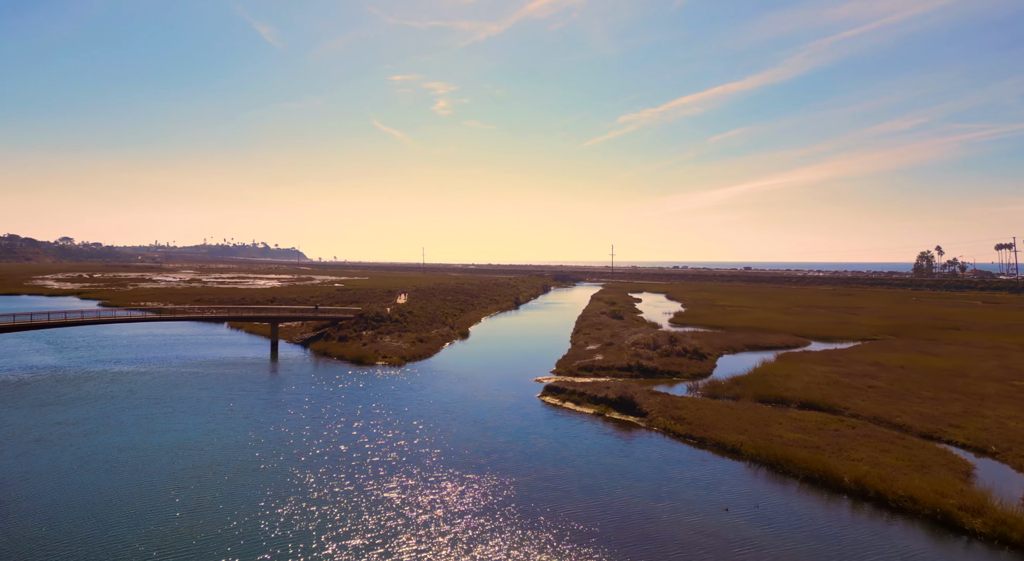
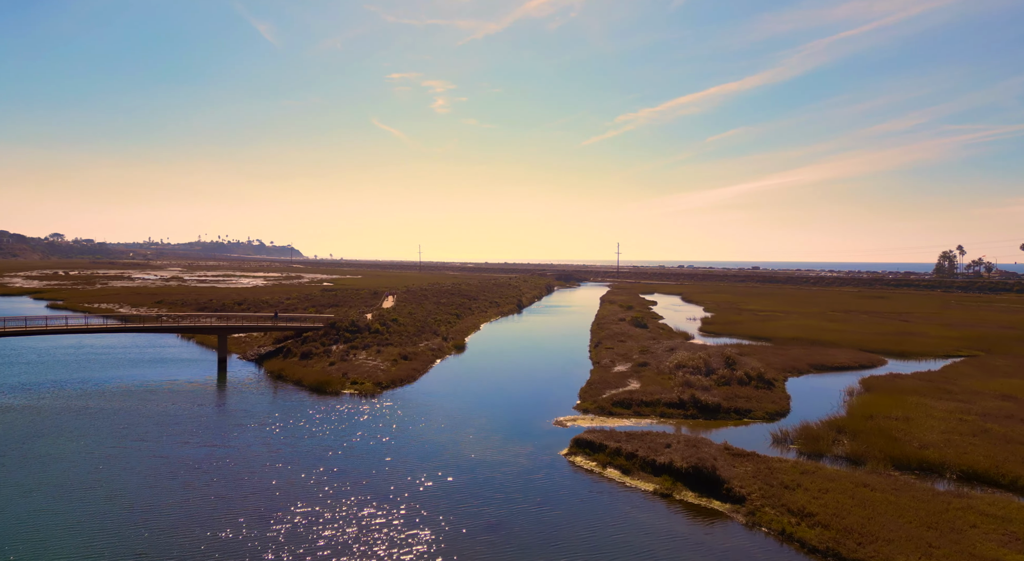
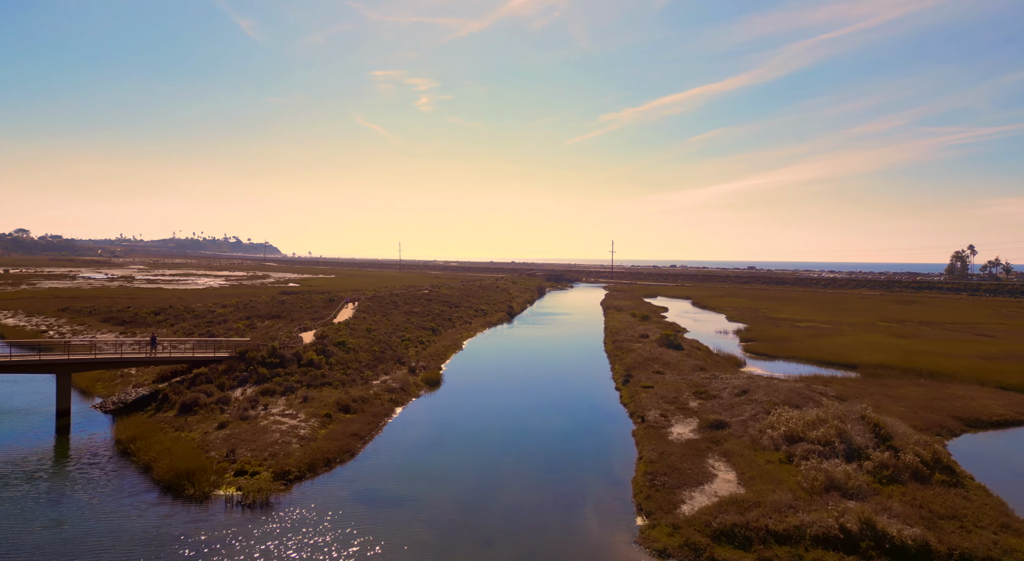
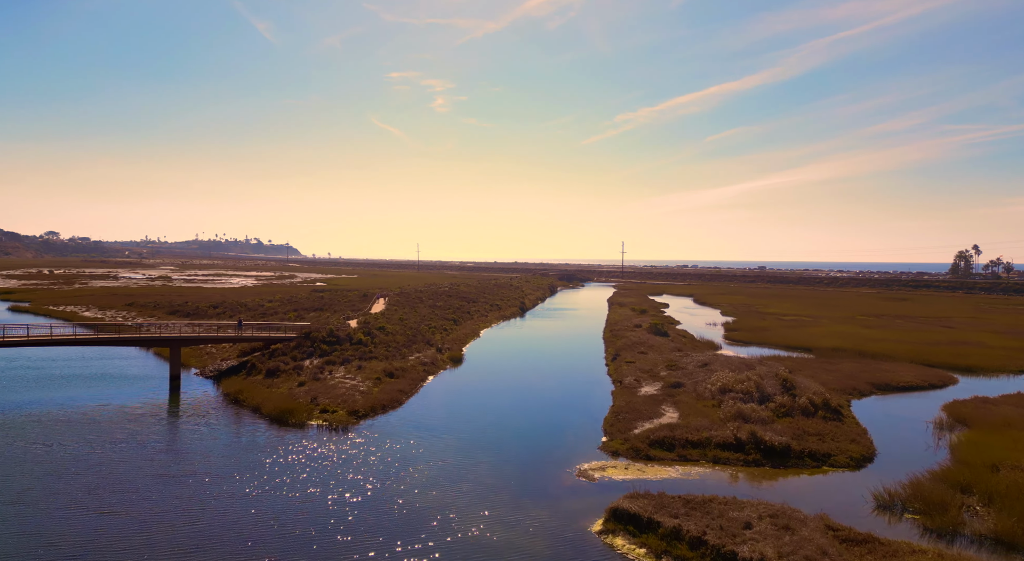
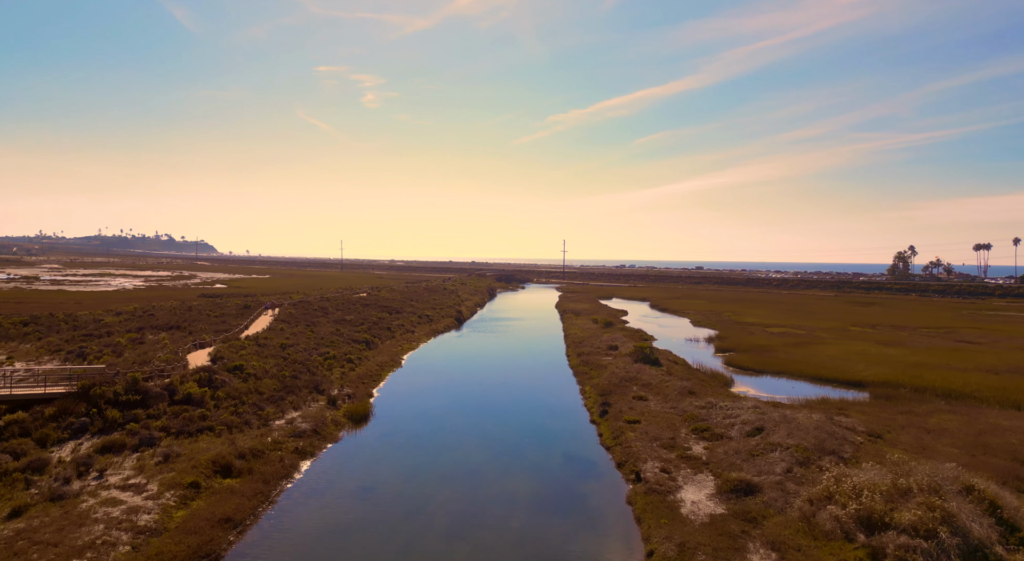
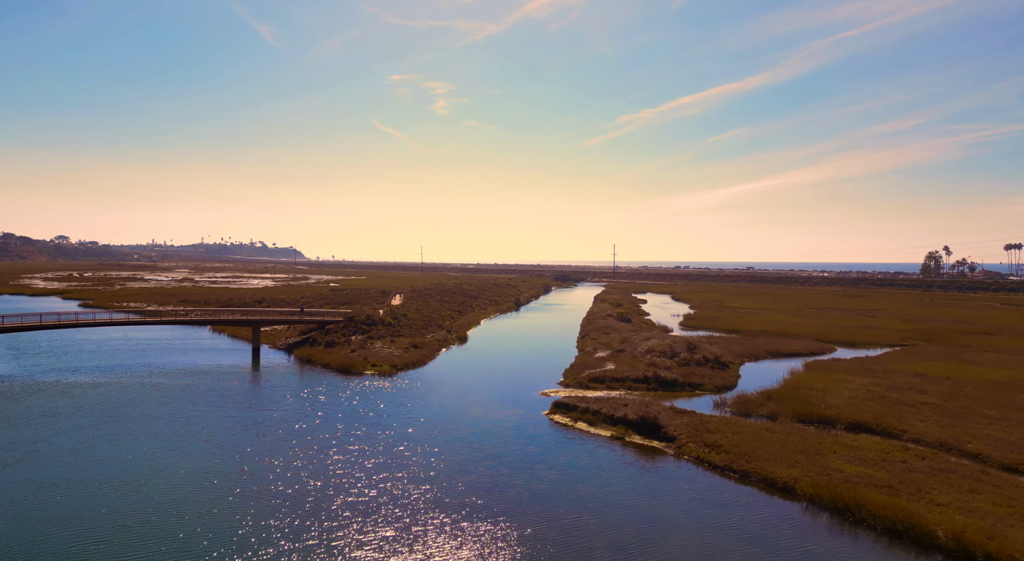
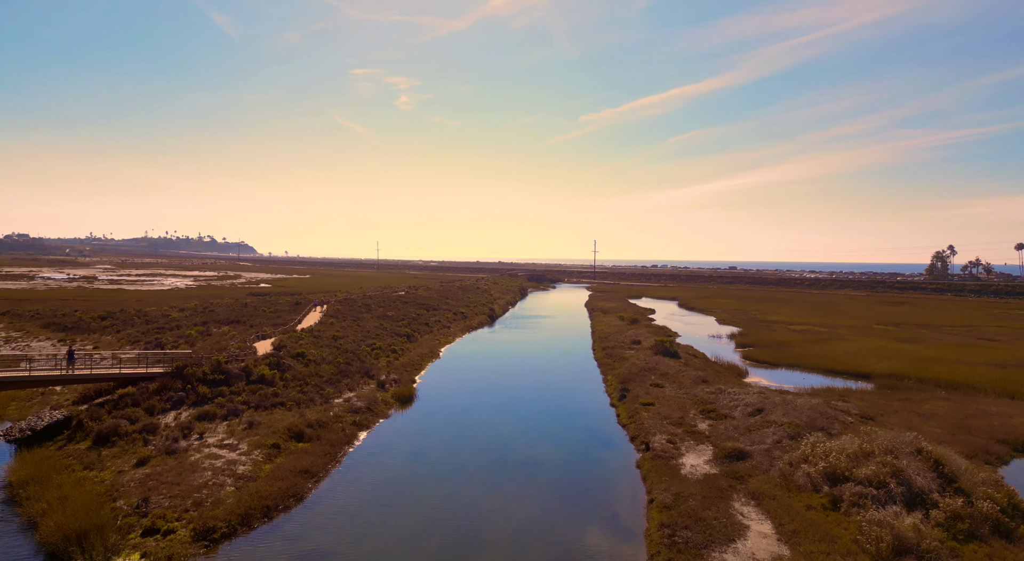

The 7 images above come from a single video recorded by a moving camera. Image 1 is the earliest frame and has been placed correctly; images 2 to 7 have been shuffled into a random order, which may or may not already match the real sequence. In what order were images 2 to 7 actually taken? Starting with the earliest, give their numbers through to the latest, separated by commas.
6, 2, 4, 3, 7, 5
